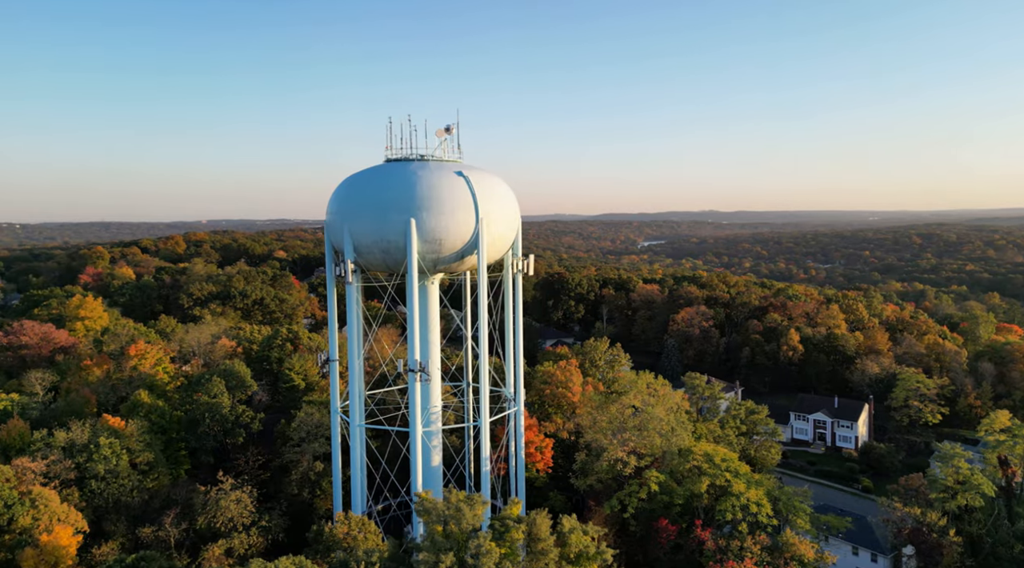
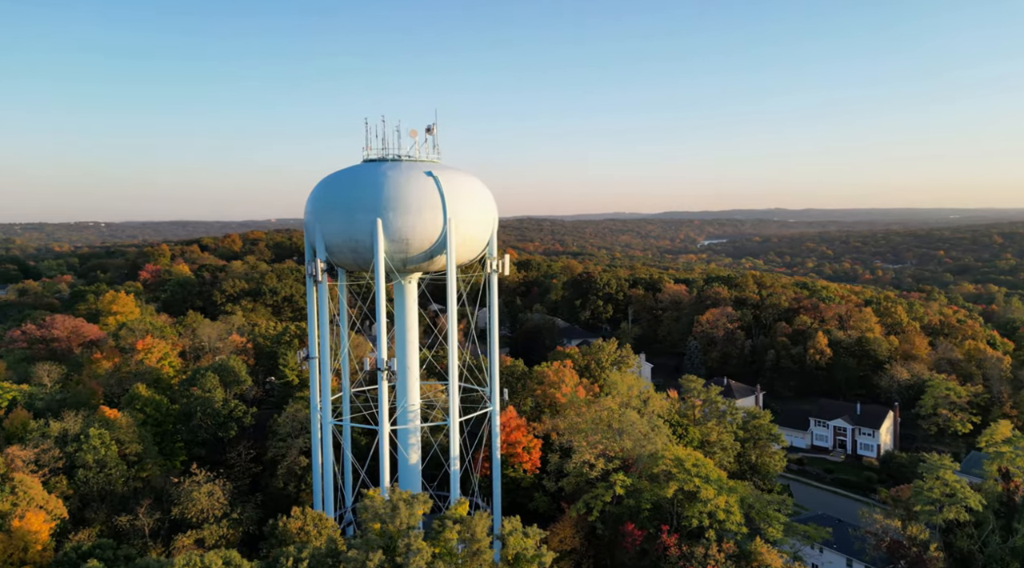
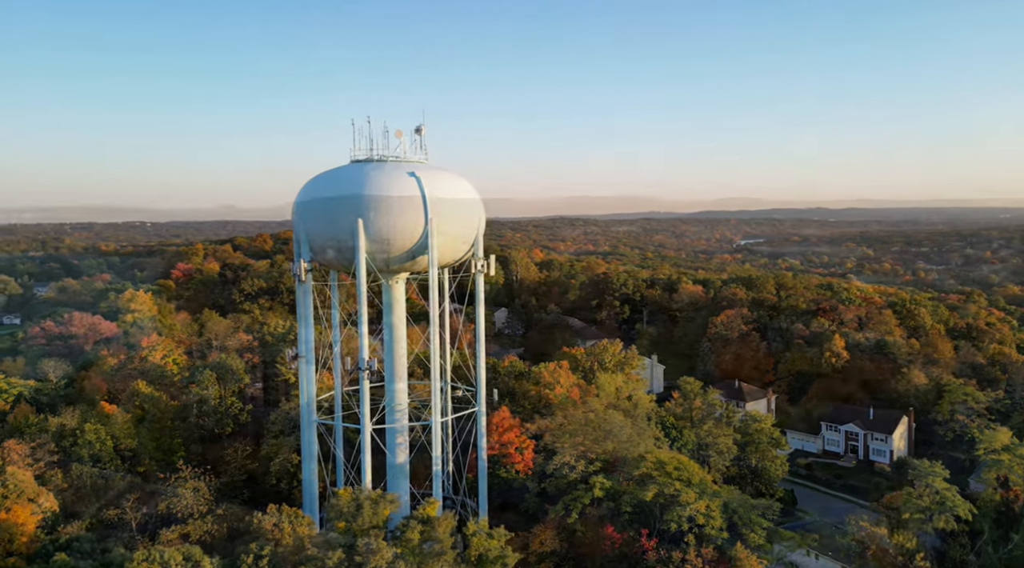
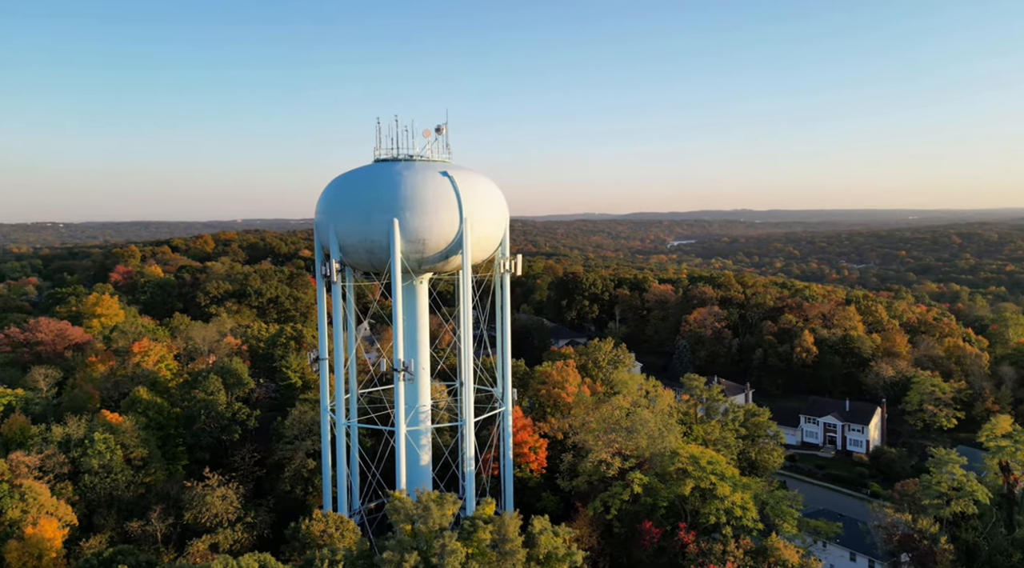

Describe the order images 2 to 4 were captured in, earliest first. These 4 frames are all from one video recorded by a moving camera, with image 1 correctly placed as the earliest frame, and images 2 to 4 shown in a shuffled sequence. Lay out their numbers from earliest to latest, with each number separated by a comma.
4, 2, 3
